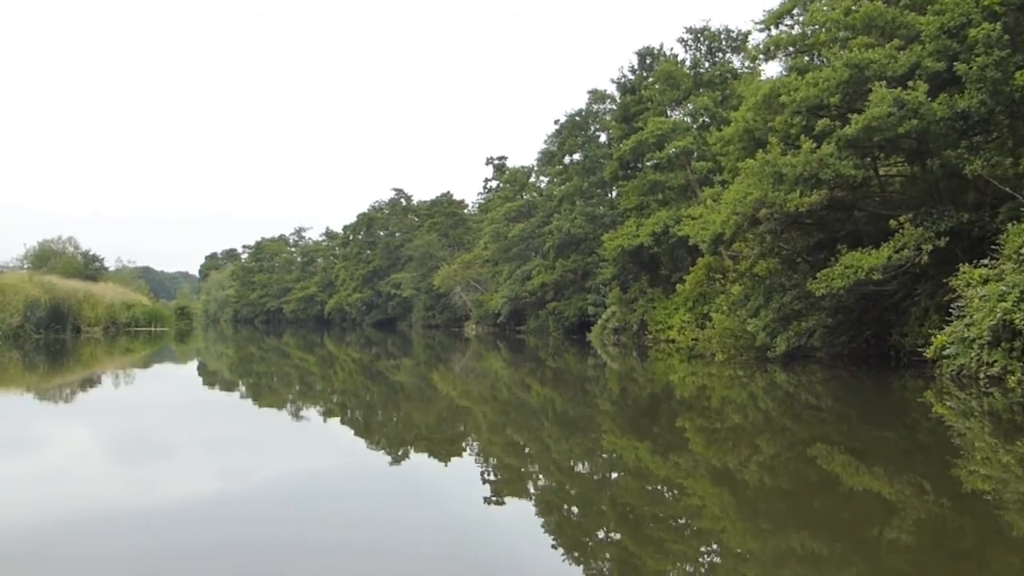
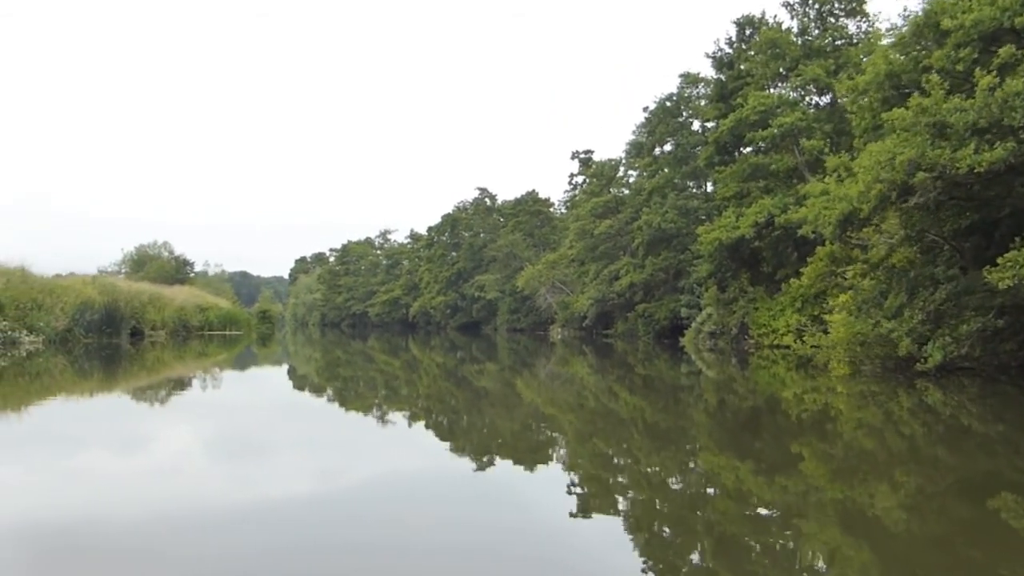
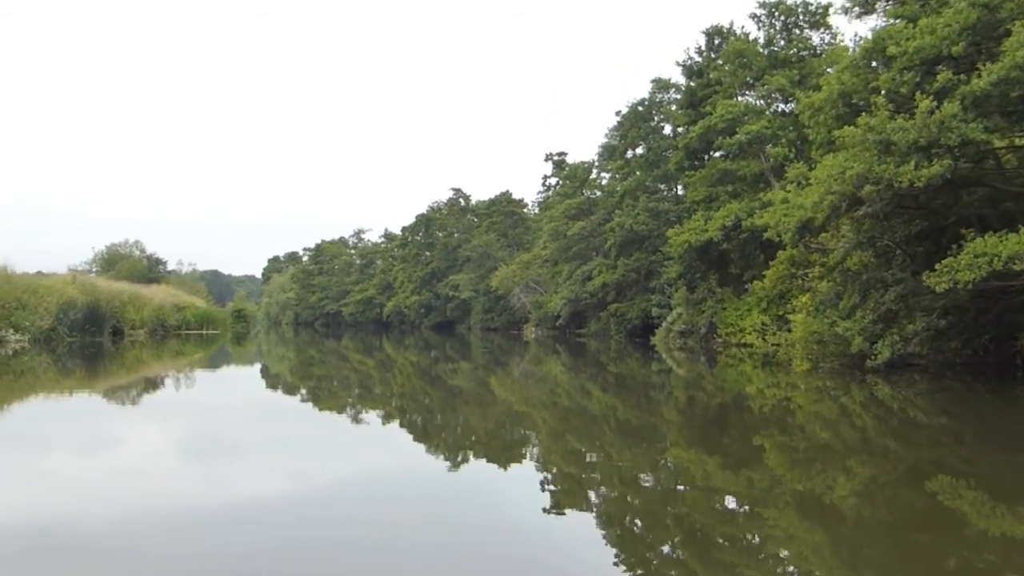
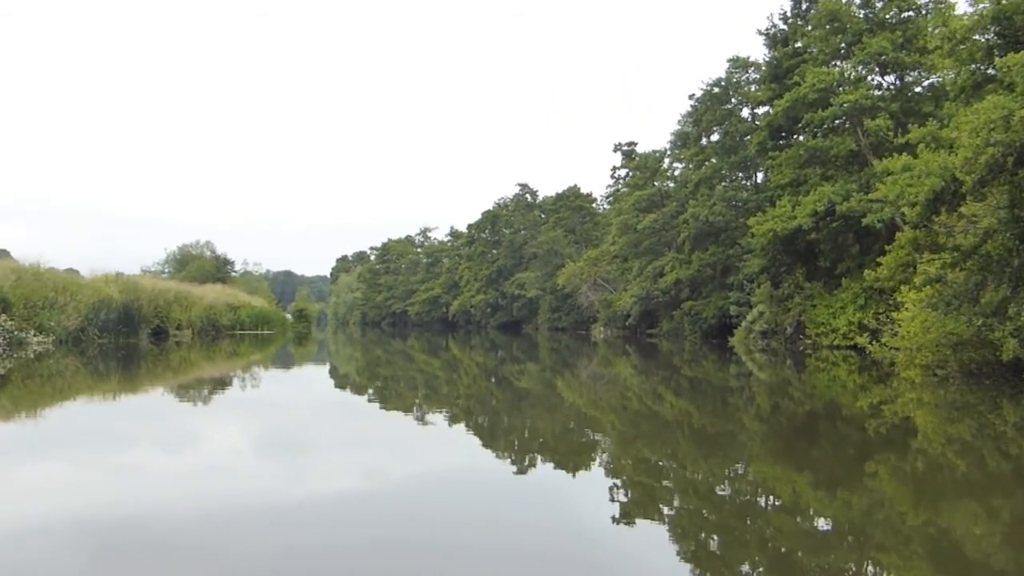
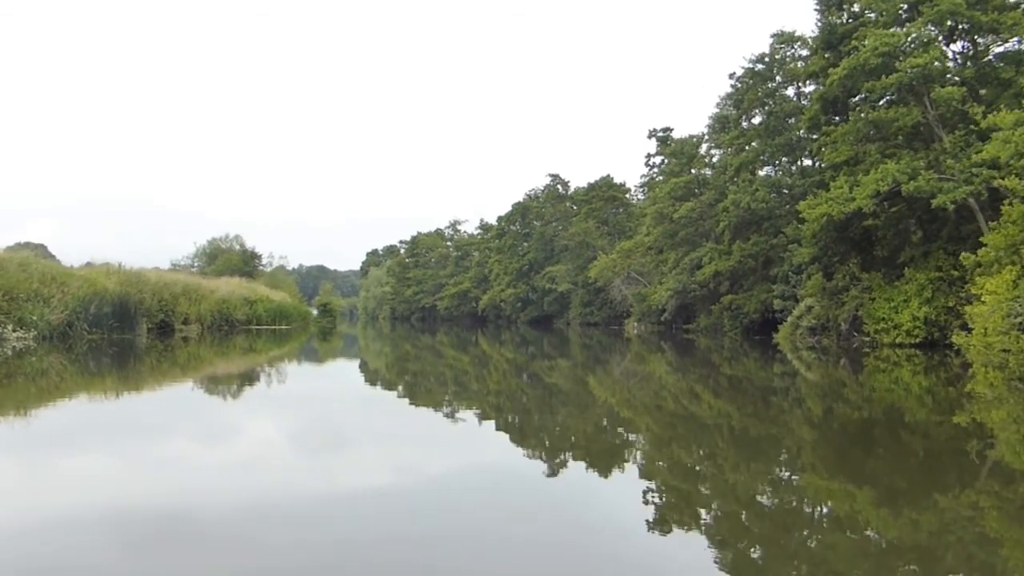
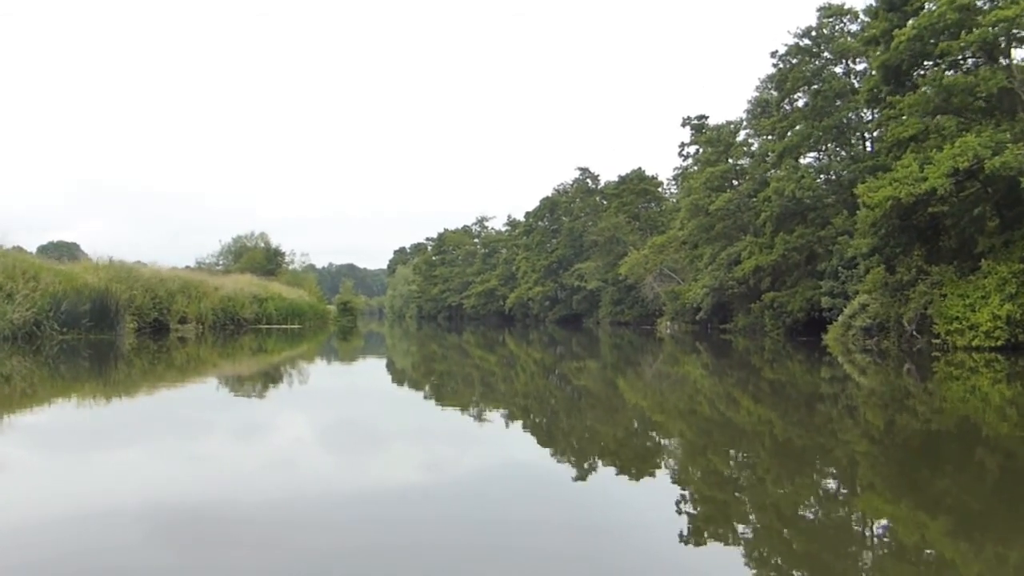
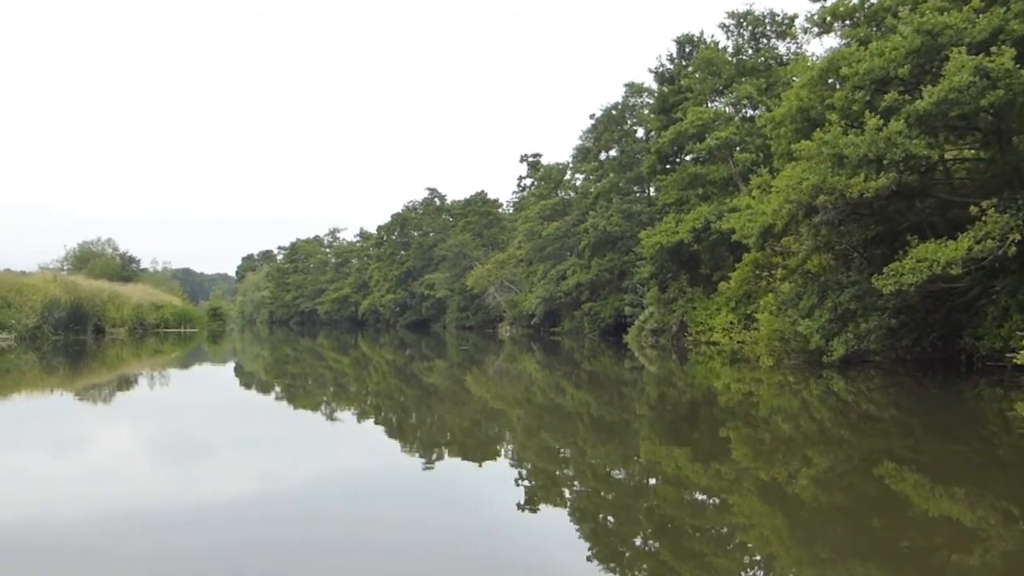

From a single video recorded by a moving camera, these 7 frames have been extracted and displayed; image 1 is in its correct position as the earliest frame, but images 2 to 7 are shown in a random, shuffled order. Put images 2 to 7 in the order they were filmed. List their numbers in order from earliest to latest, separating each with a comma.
7, 3, 2, 4, 5, 6
